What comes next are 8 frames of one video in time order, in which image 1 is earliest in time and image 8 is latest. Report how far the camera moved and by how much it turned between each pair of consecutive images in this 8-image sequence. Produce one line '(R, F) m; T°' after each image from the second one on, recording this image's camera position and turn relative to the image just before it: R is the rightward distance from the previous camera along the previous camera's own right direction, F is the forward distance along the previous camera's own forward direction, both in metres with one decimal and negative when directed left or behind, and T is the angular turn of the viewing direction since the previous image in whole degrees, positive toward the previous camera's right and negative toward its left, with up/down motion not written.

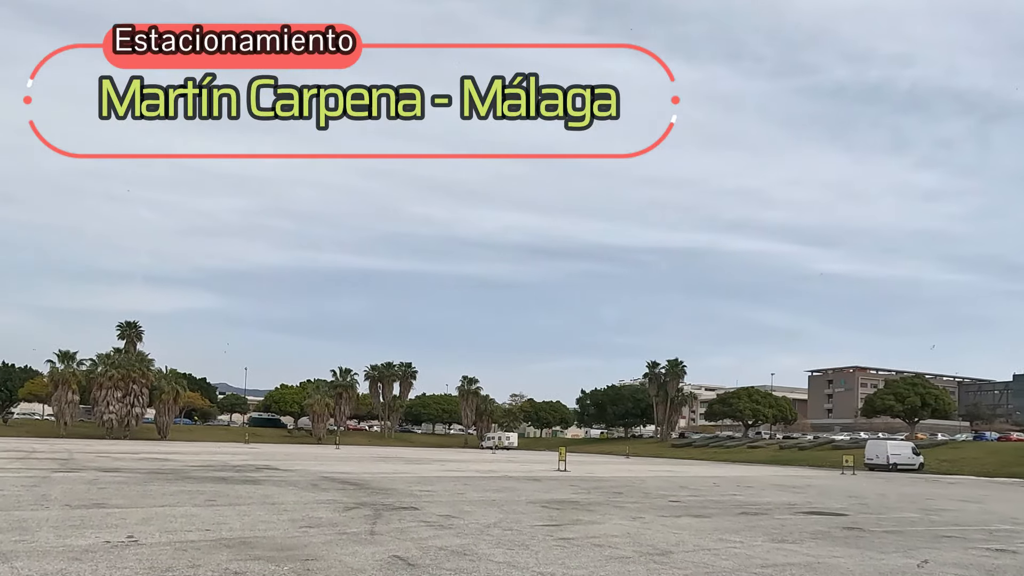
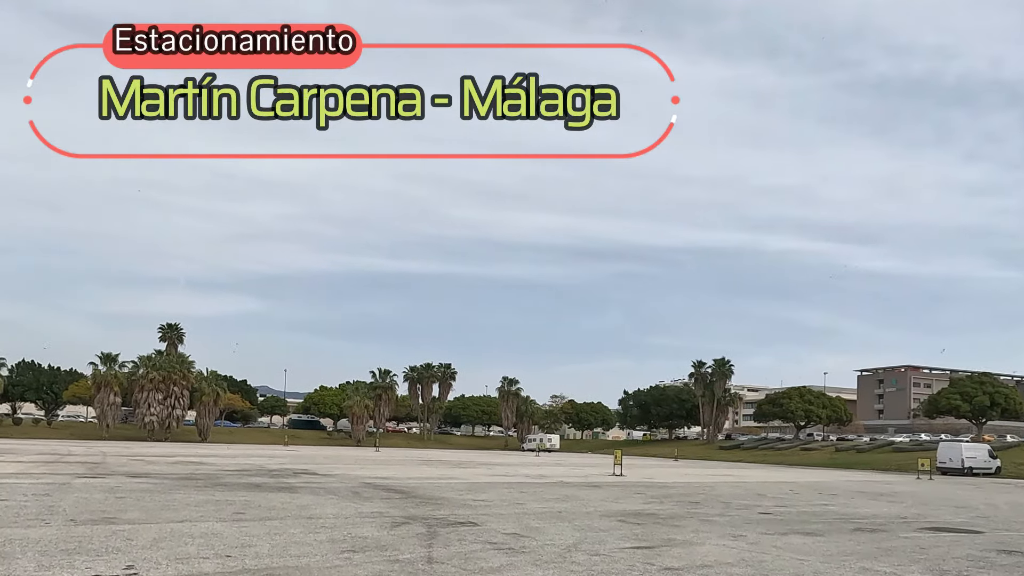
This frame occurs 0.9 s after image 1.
(-0.7, +2.8) m; -2°
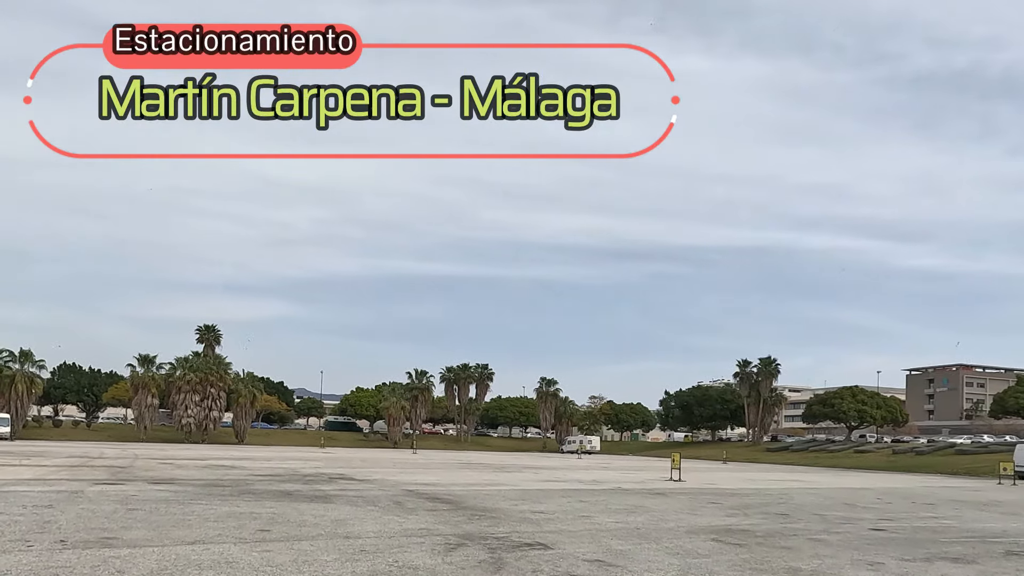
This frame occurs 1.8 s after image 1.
(-0.6, +2.9) m; -2°
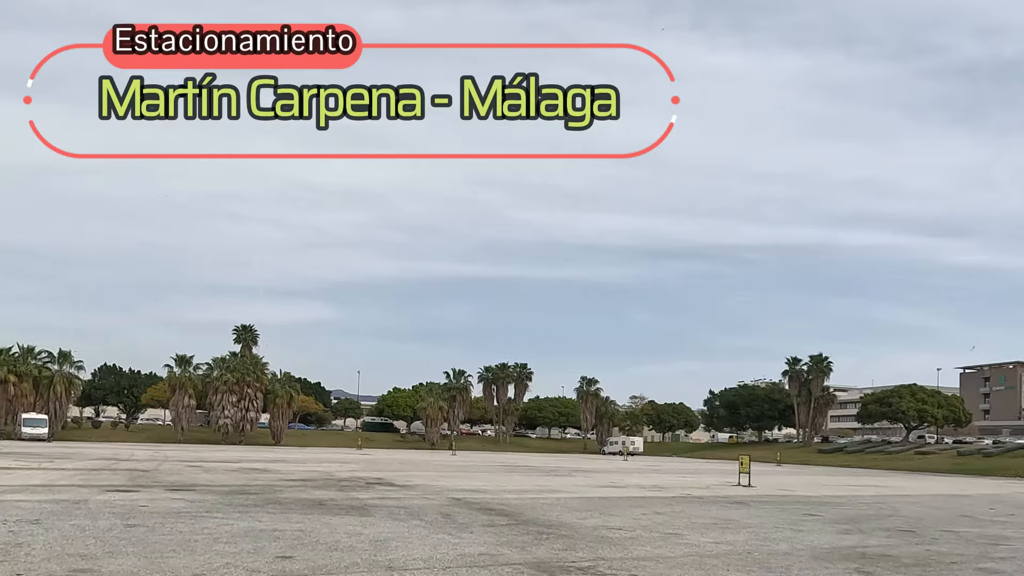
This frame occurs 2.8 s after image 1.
(-0.7, +3.3) m; -2°
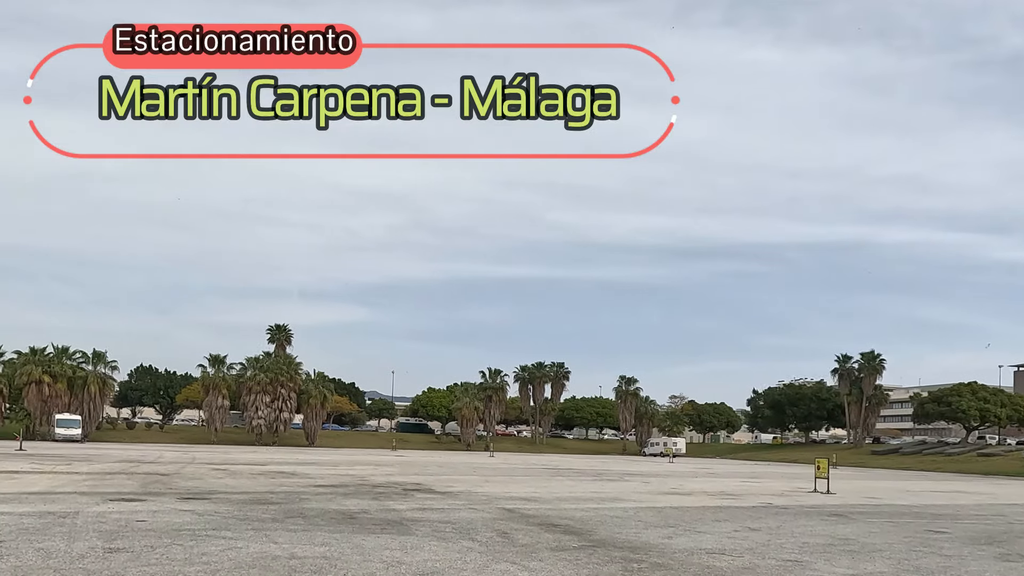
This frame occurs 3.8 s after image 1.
(-0.6, +3.4) m; -2°
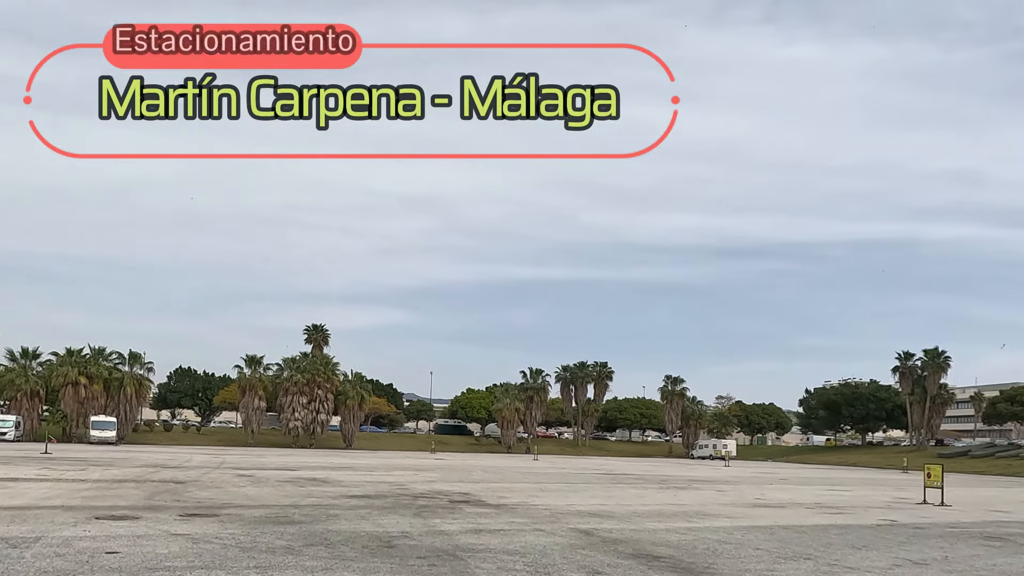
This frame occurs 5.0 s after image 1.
(-0.7, +4.2) m; -2°
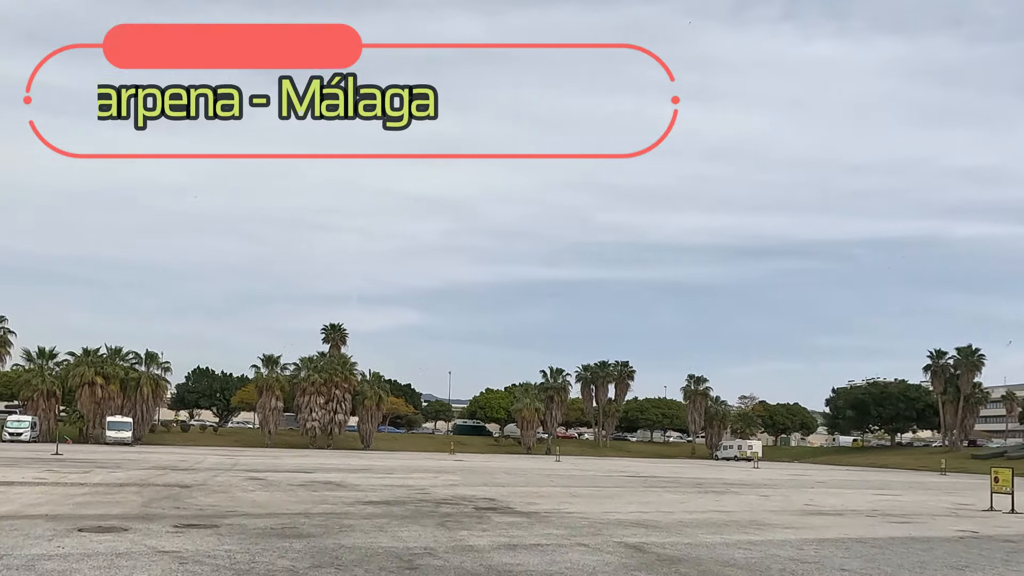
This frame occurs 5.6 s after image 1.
(-0.3, +2.2) m; -1°
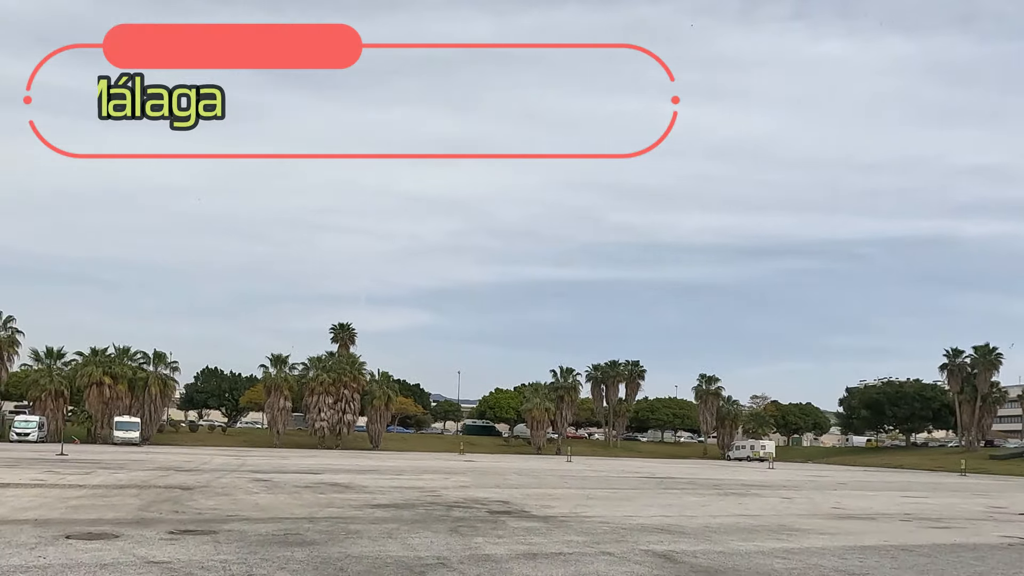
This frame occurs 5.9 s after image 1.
(-0.2, +1.1) m; -1°
